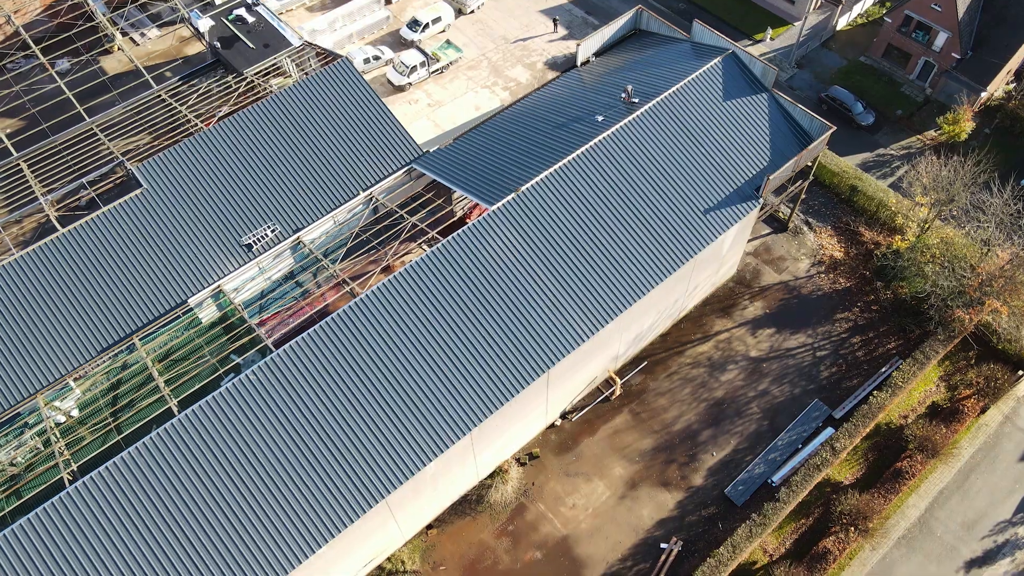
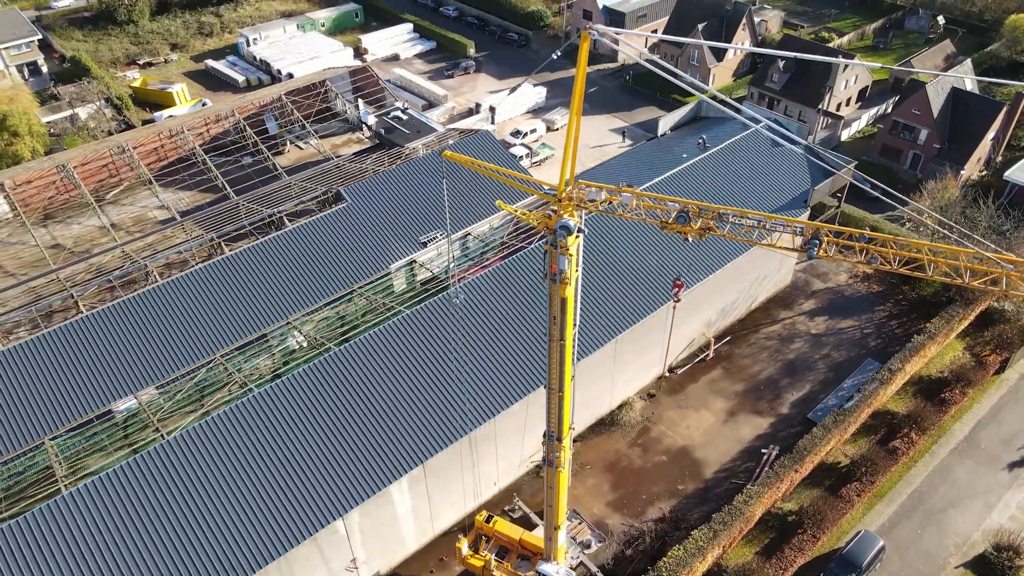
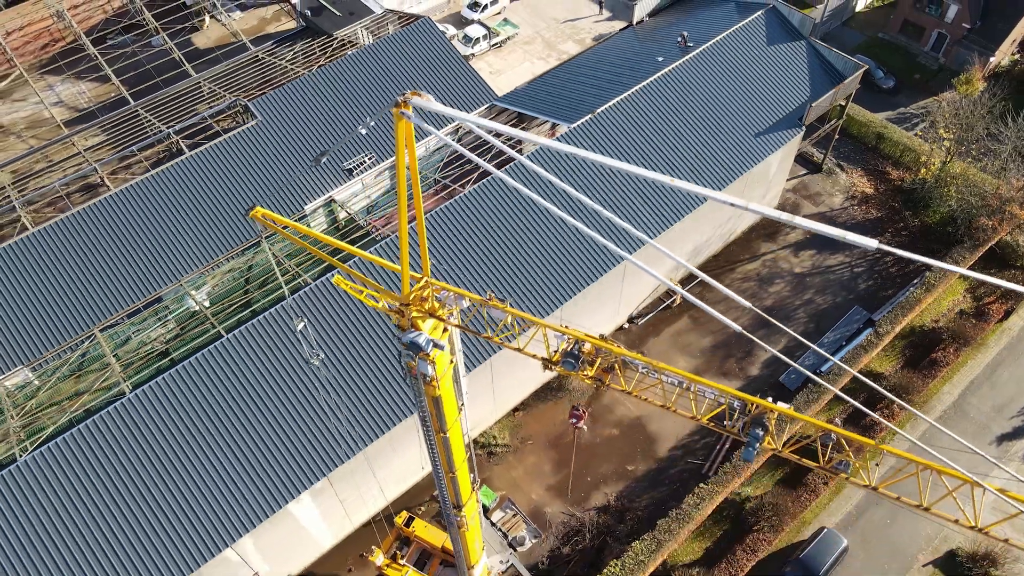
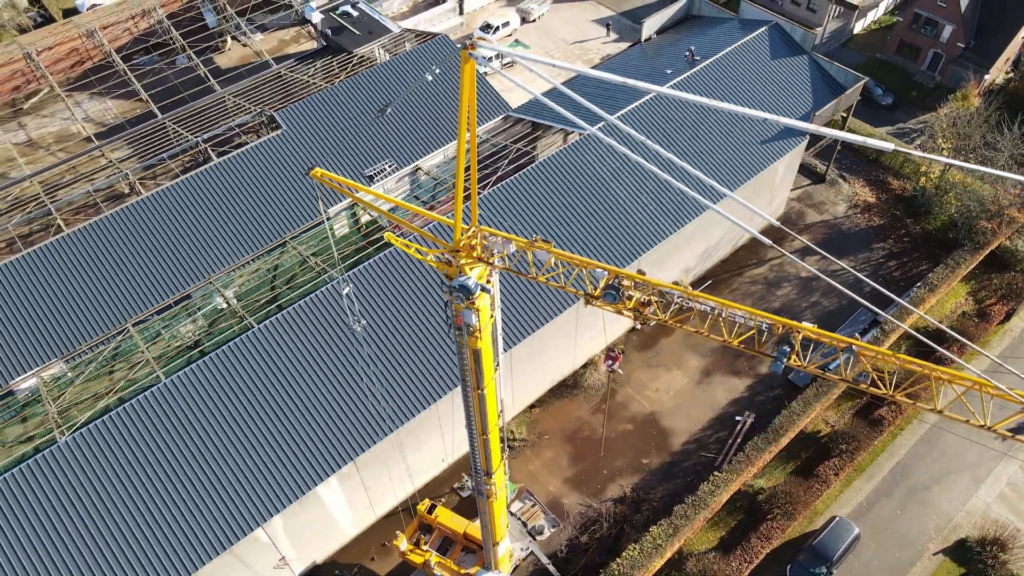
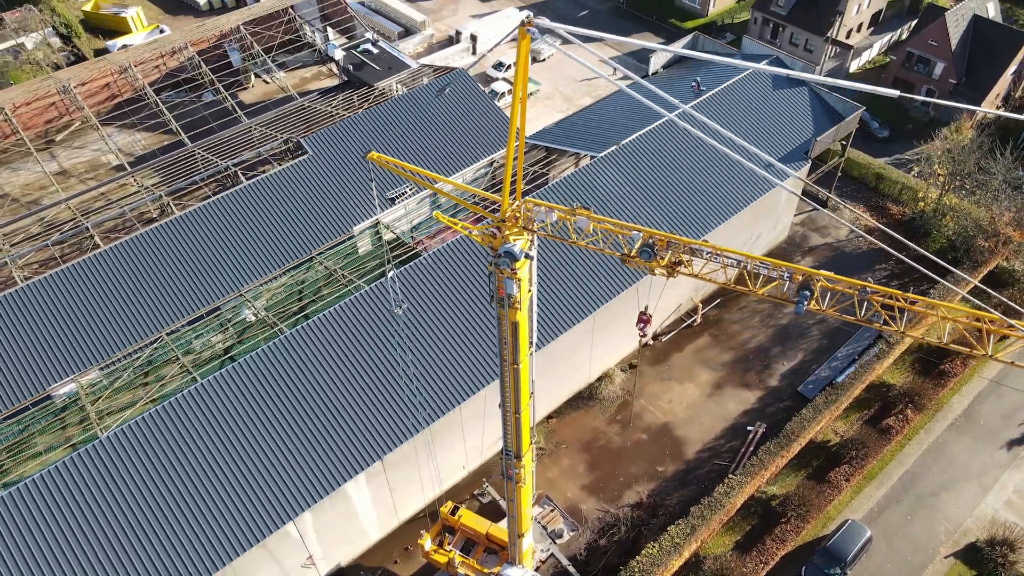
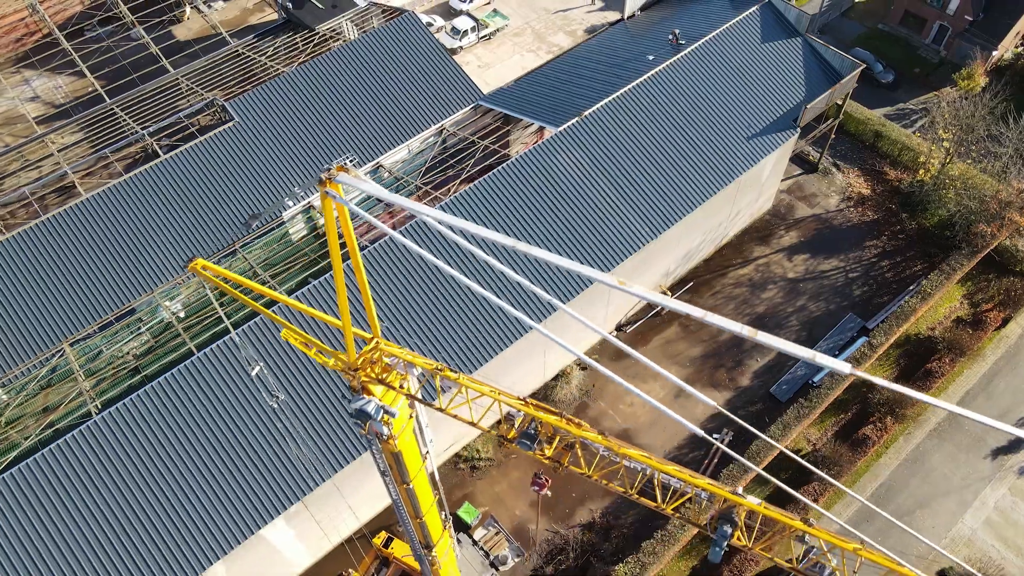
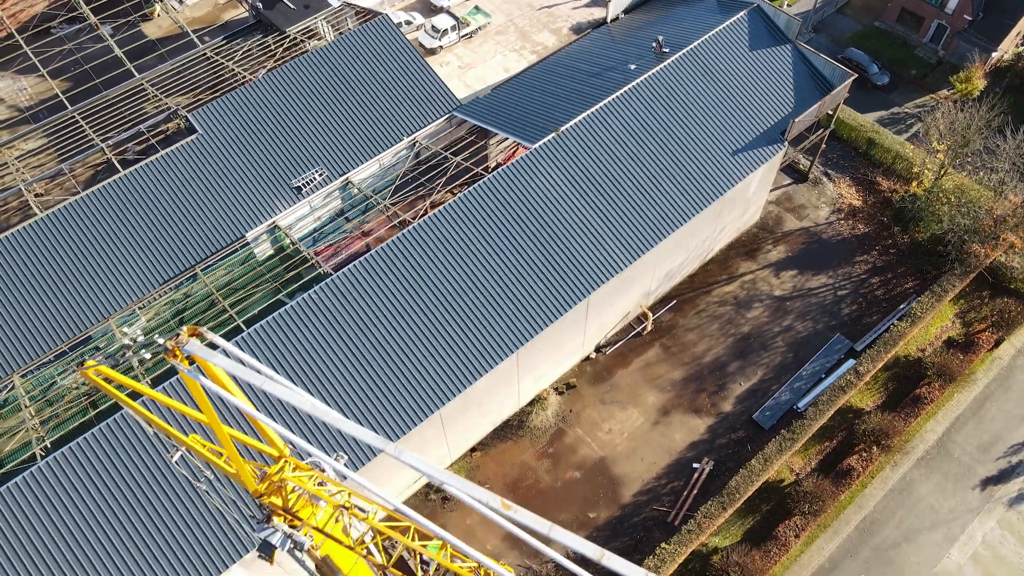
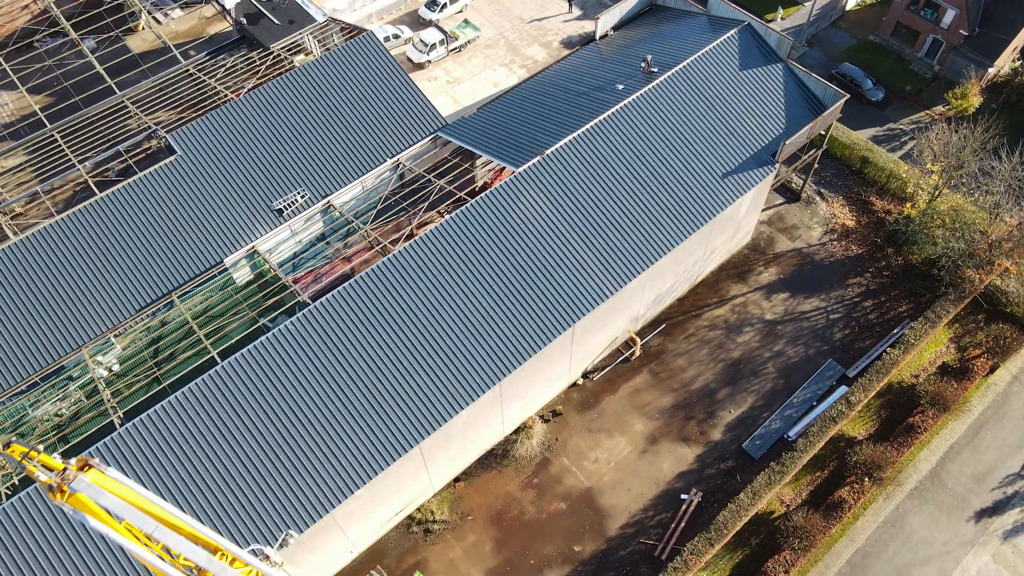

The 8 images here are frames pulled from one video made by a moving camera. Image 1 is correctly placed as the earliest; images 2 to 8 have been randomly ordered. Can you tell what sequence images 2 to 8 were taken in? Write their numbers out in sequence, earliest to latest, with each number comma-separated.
8, 7, 6, 3, 4, 5, 2
